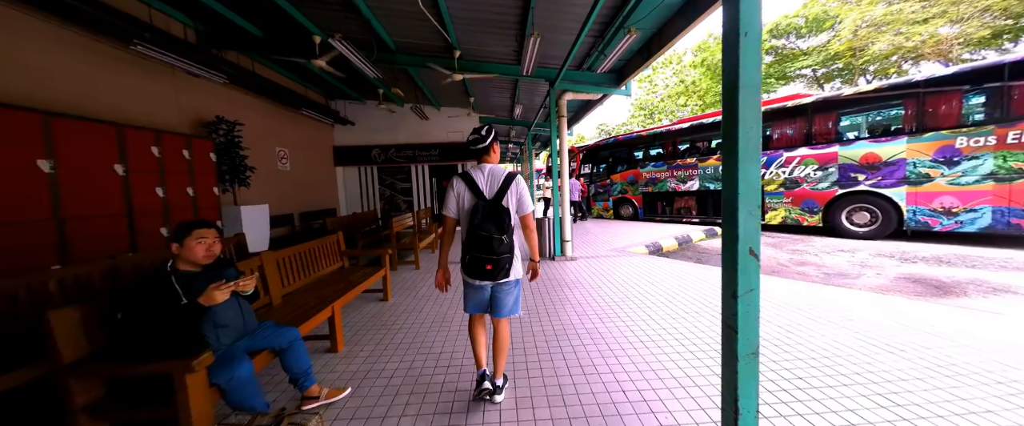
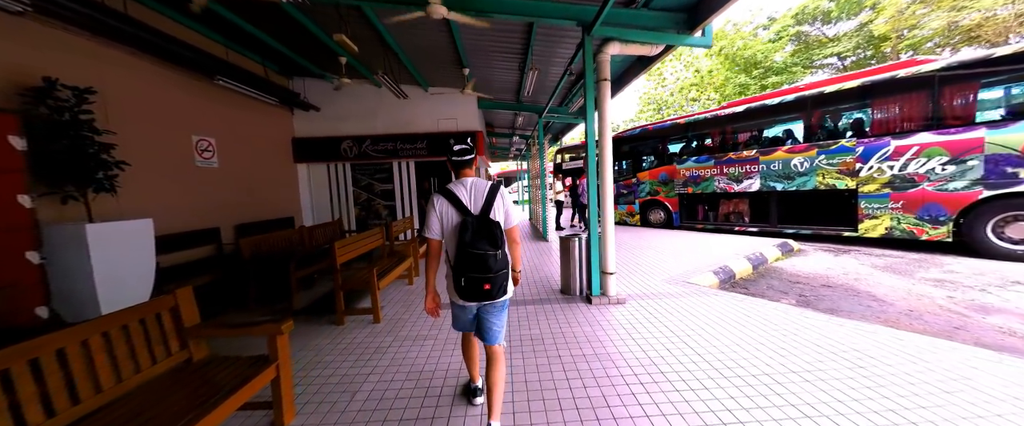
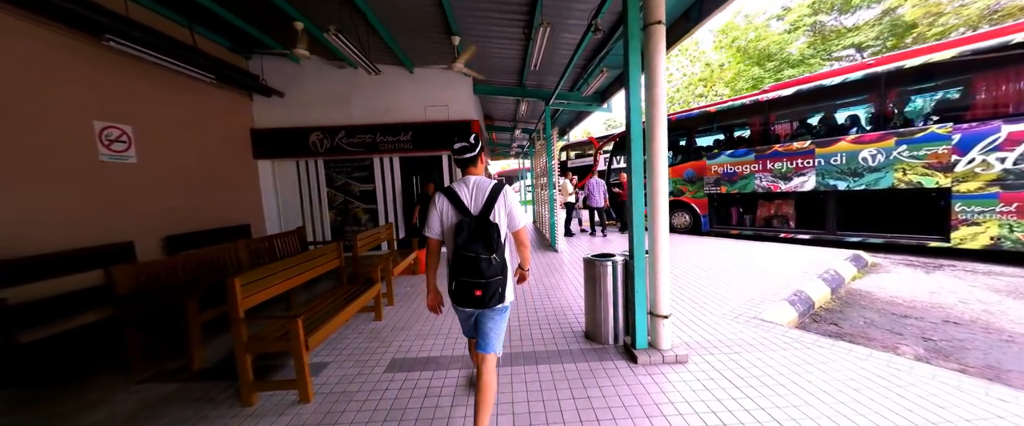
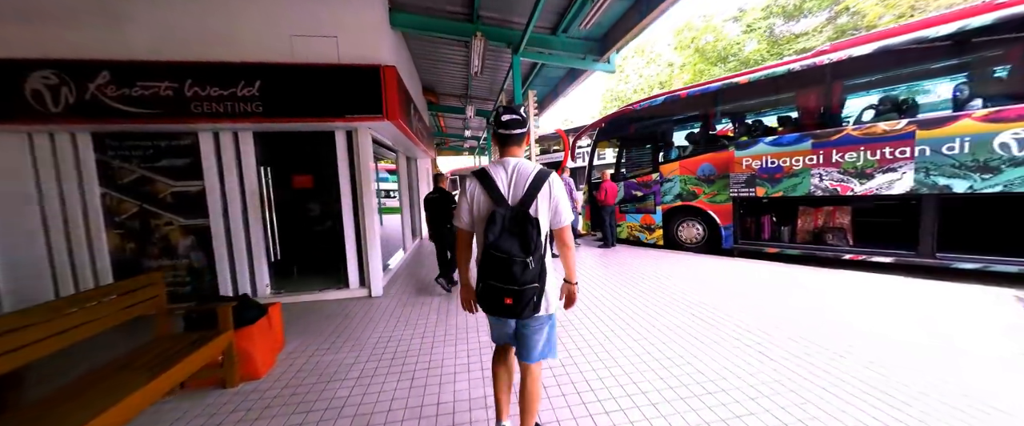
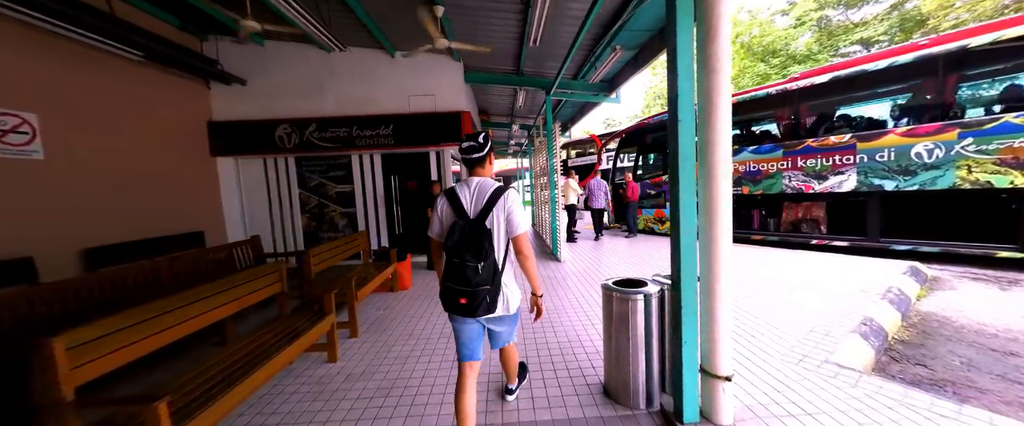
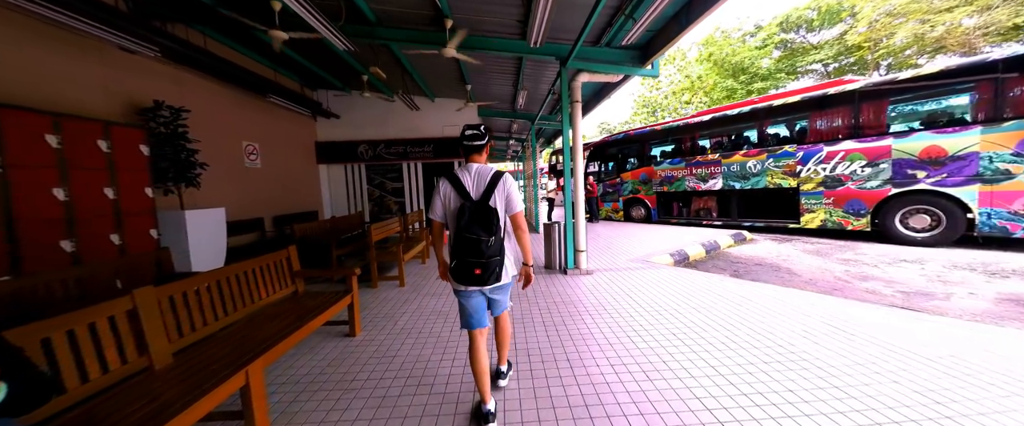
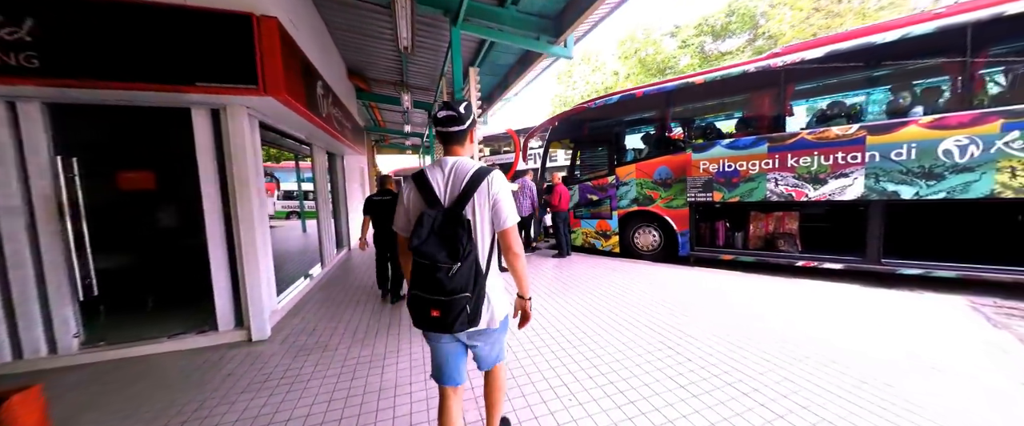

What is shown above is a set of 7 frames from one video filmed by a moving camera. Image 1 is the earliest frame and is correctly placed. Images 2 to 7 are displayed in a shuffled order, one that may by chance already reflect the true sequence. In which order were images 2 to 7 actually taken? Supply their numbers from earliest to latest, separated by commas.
6, 2, 3, 5, 4, 7
